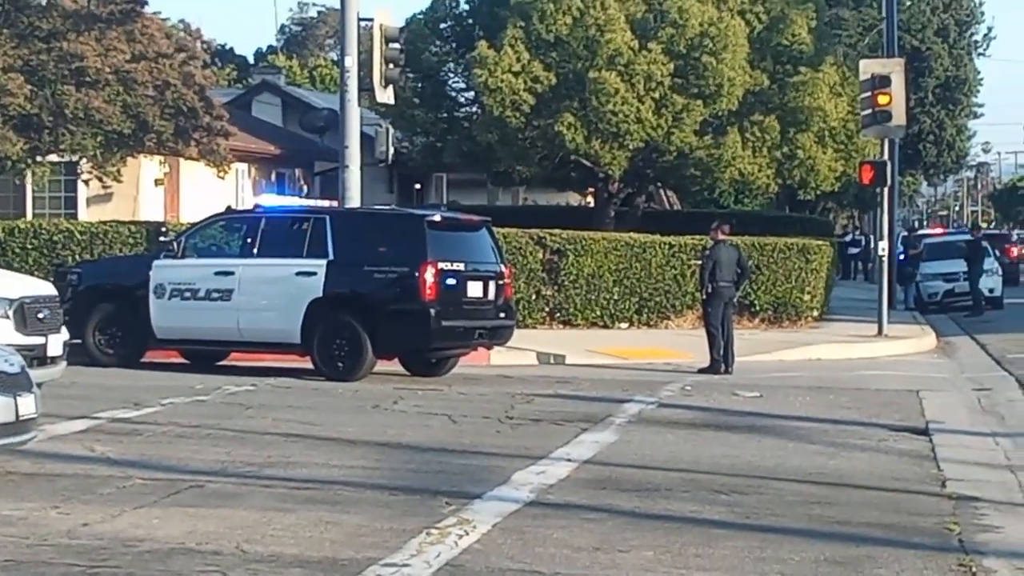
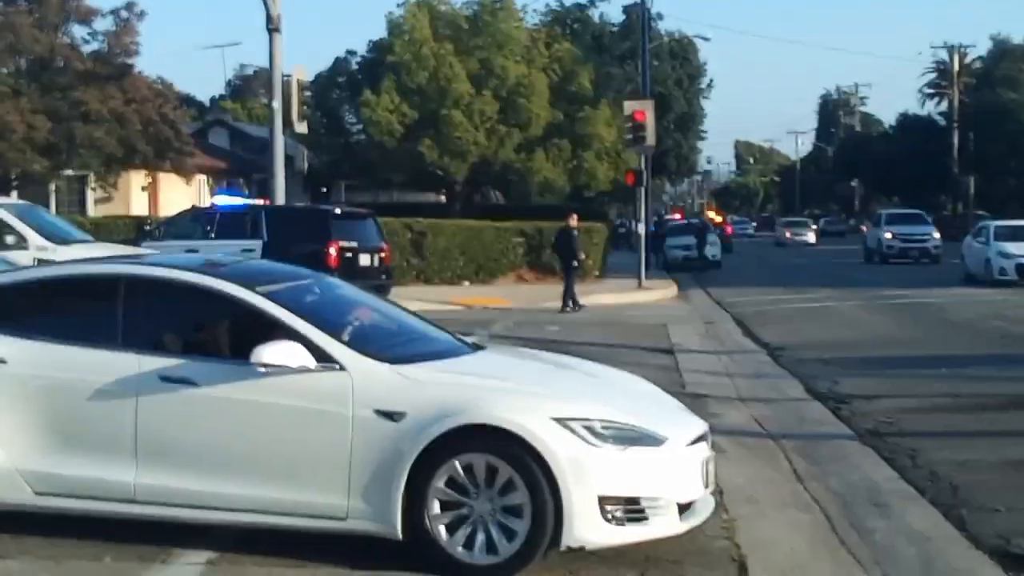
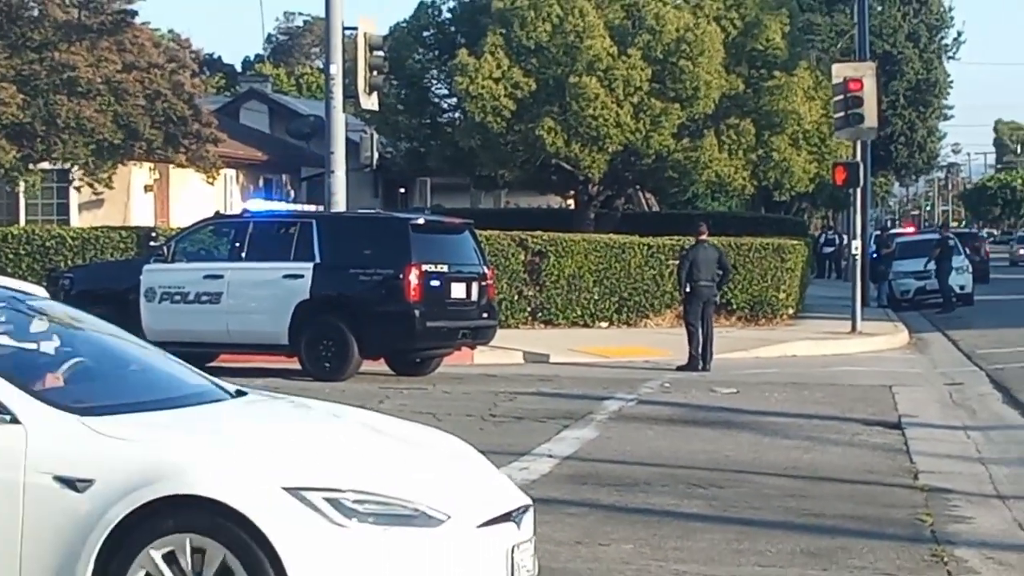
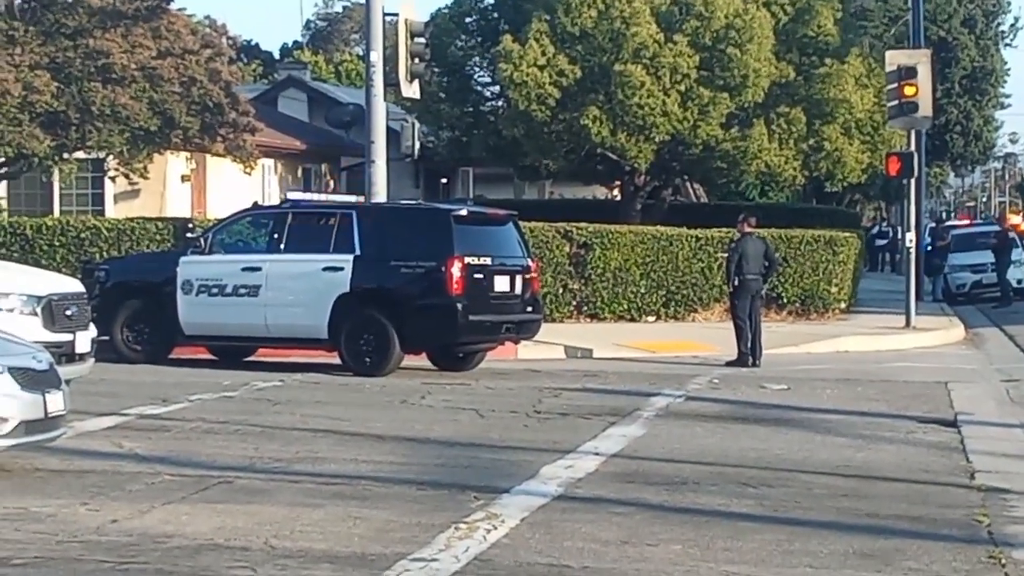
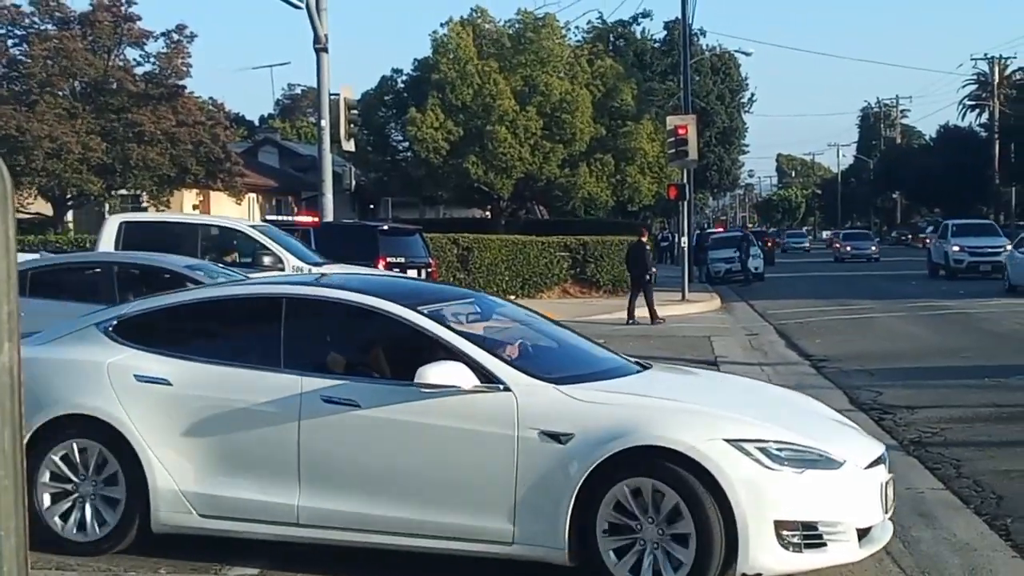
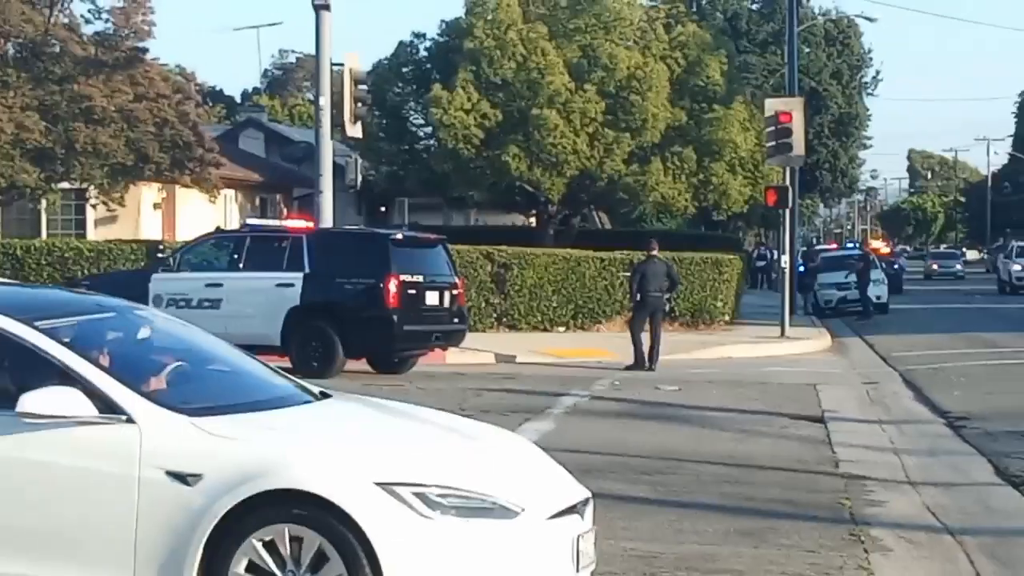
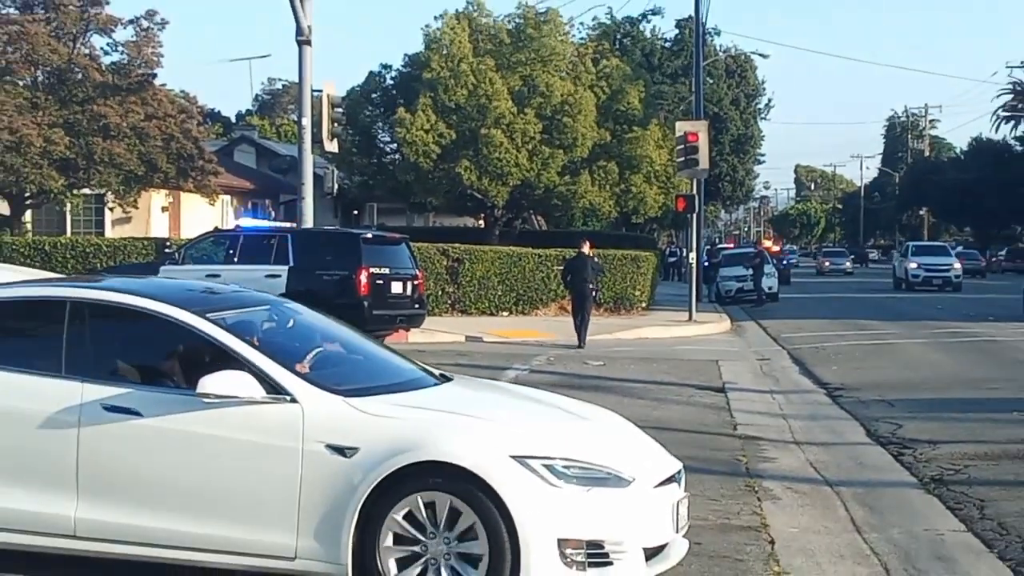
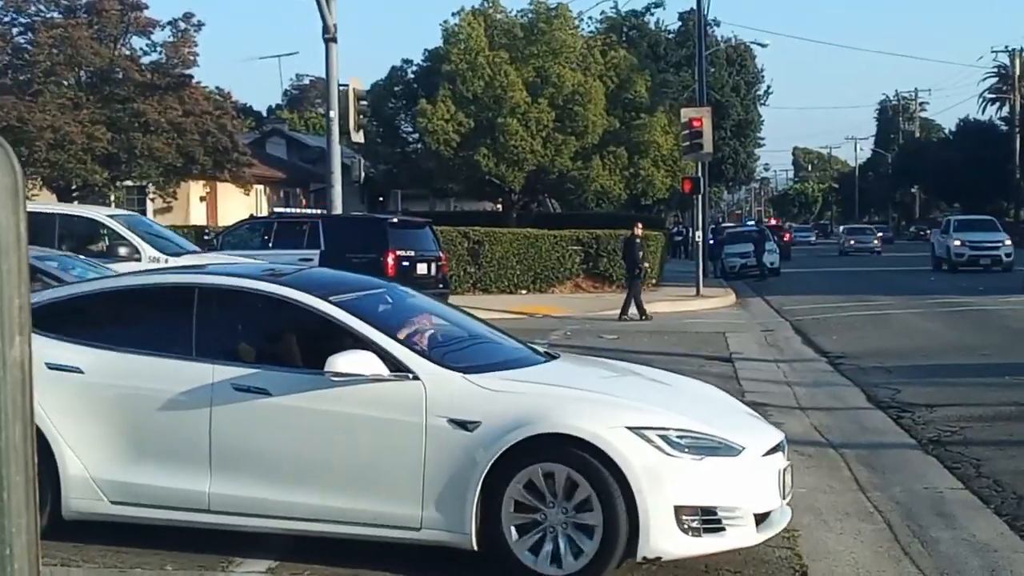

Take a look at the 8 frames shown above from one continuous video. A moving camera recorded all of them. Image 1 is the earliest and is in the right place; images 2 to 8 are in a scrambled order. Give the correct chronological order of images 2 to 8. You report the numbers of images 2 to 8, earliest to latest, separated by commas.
4, 3, 6, 7, 2, 8, 5
